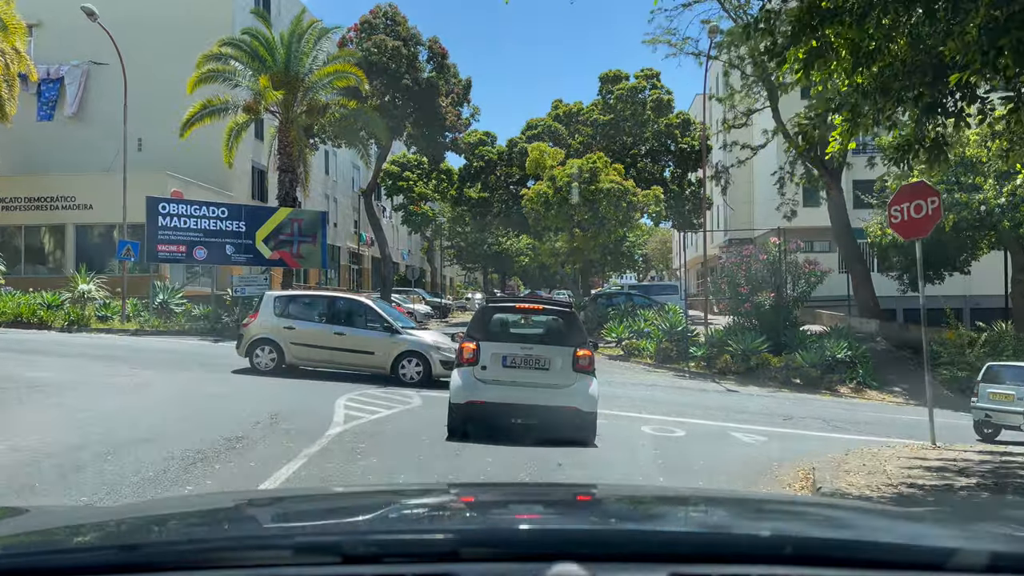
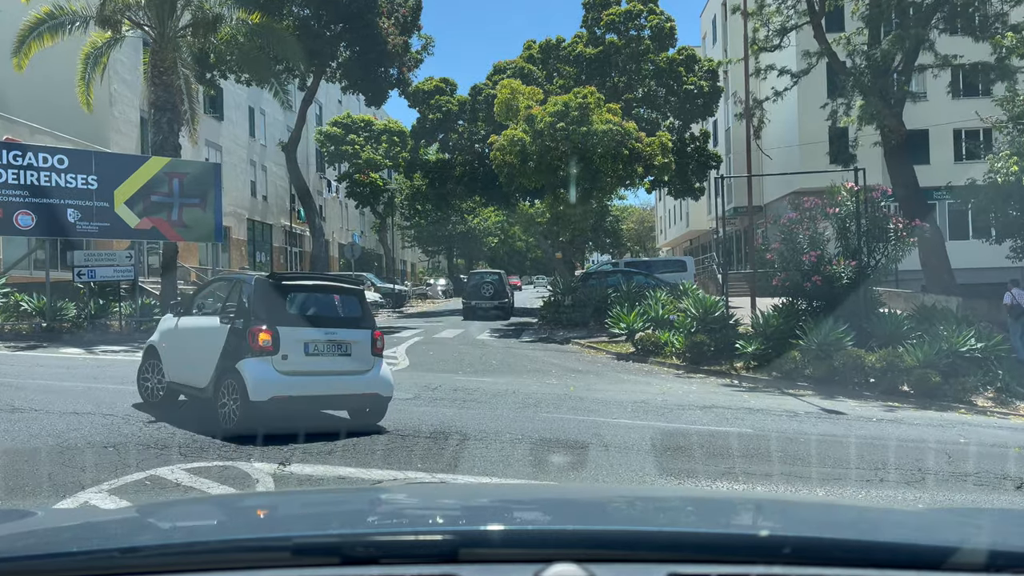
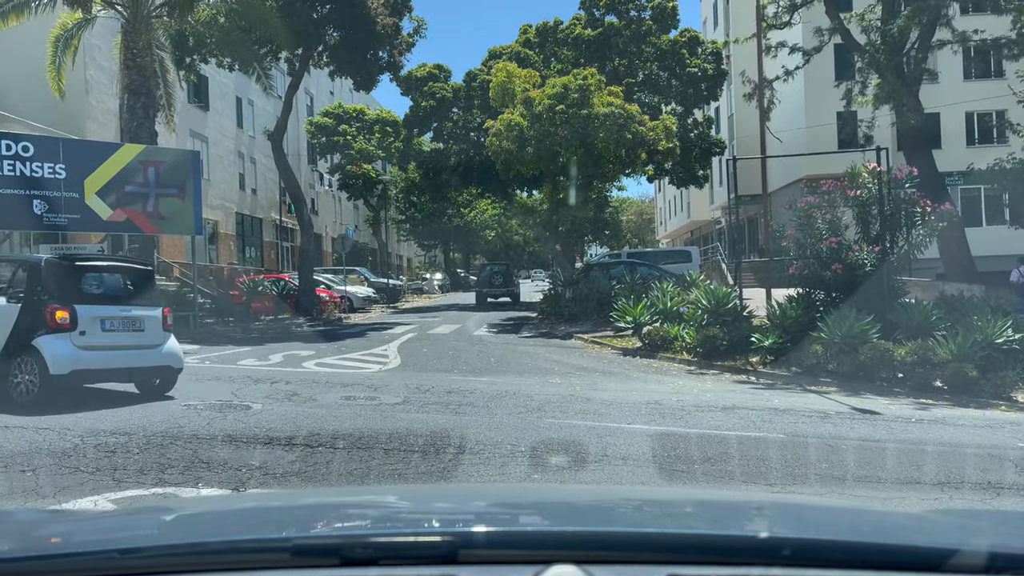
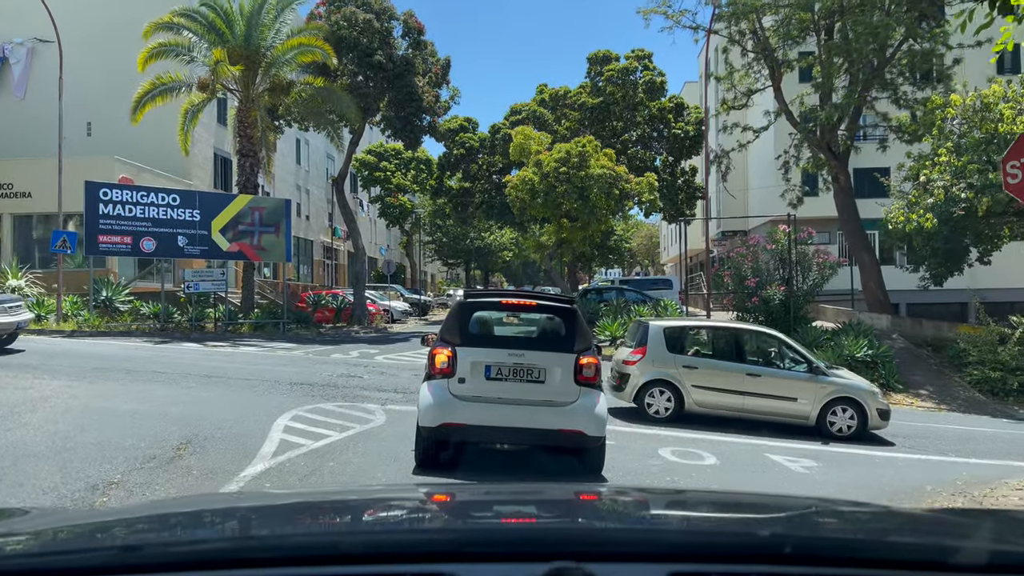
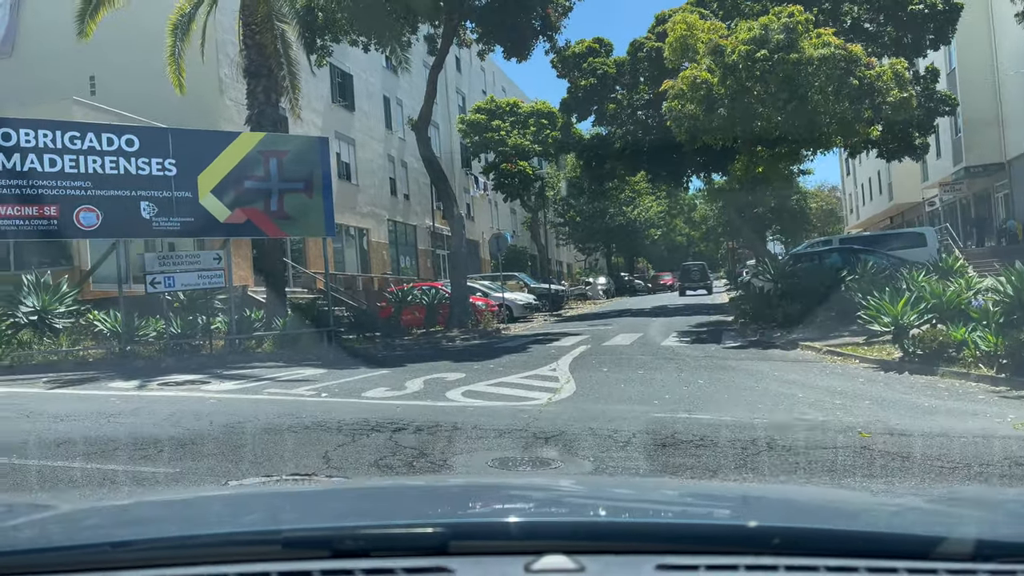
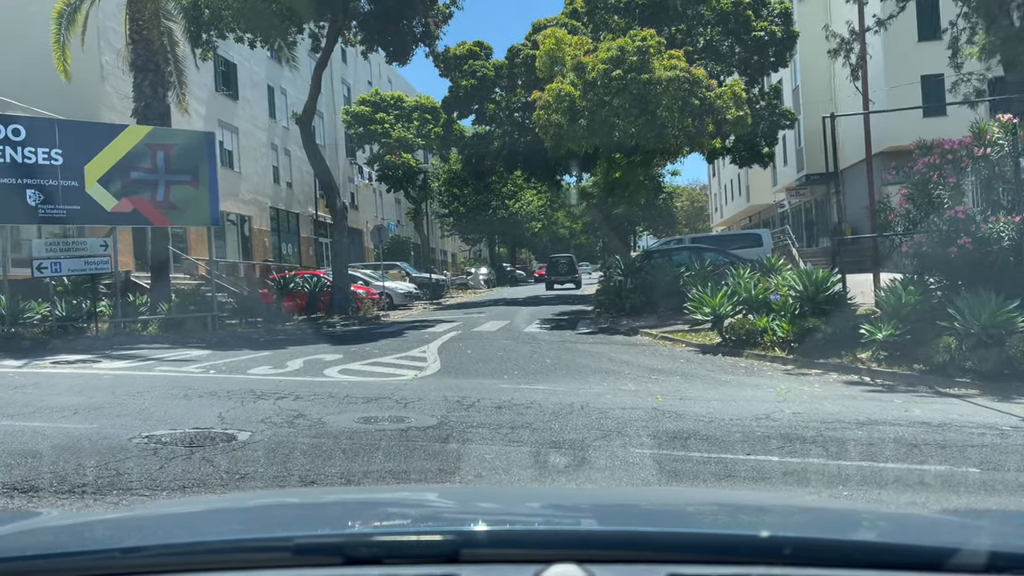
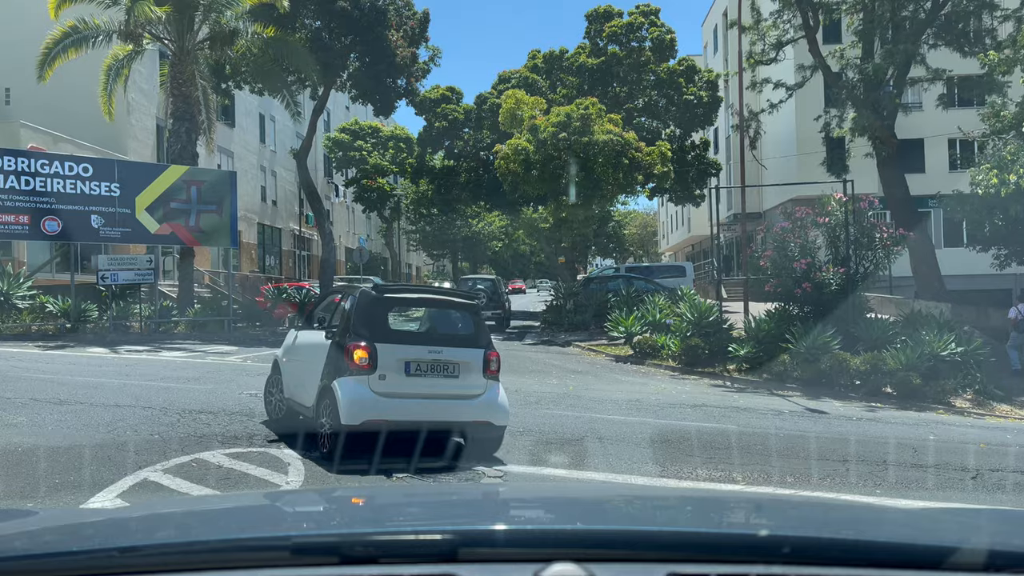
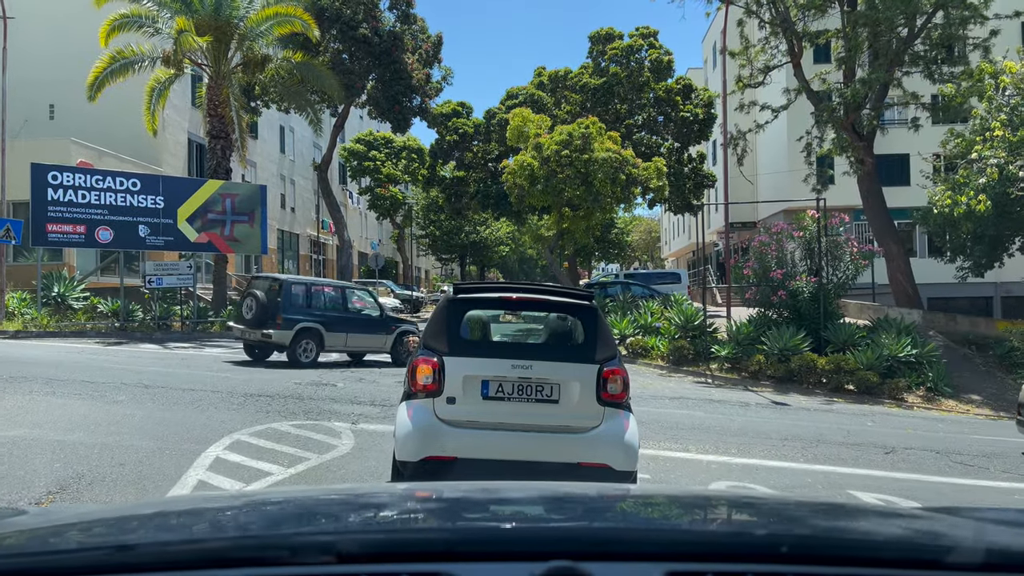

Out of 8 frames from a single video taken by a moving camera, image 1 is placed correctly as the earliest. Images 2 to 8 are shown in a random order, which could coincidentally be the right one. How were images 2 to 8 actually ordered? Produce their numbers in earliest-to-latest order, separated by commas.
4, 8, 7, 2, 3, 6, 5
